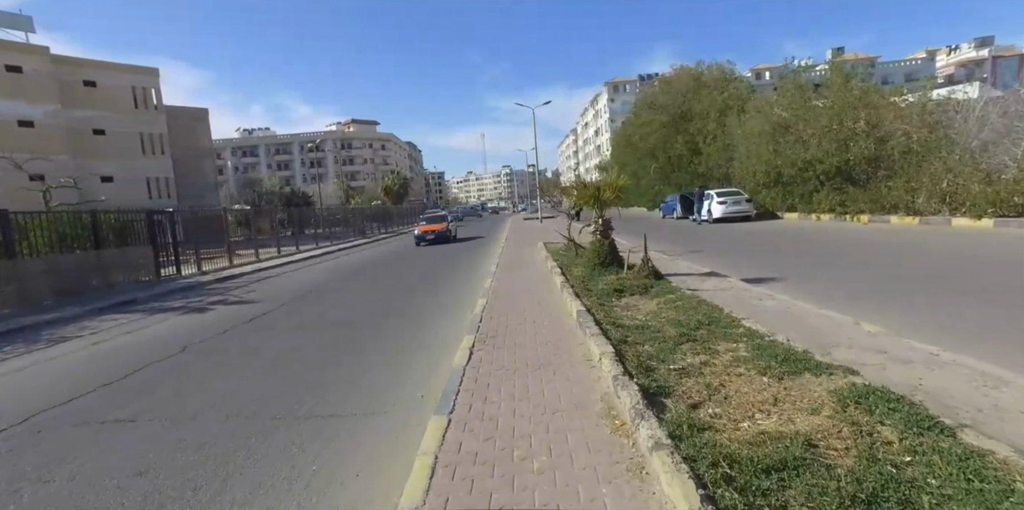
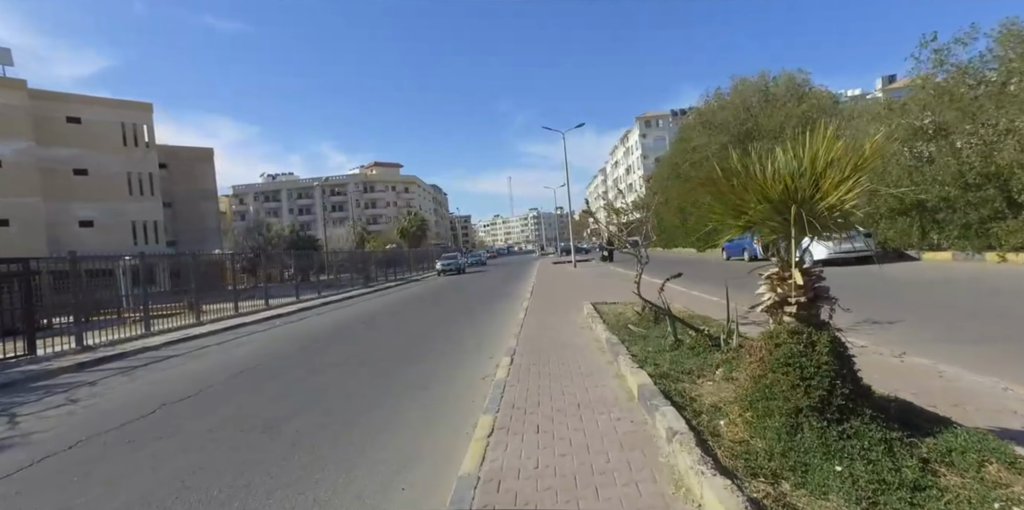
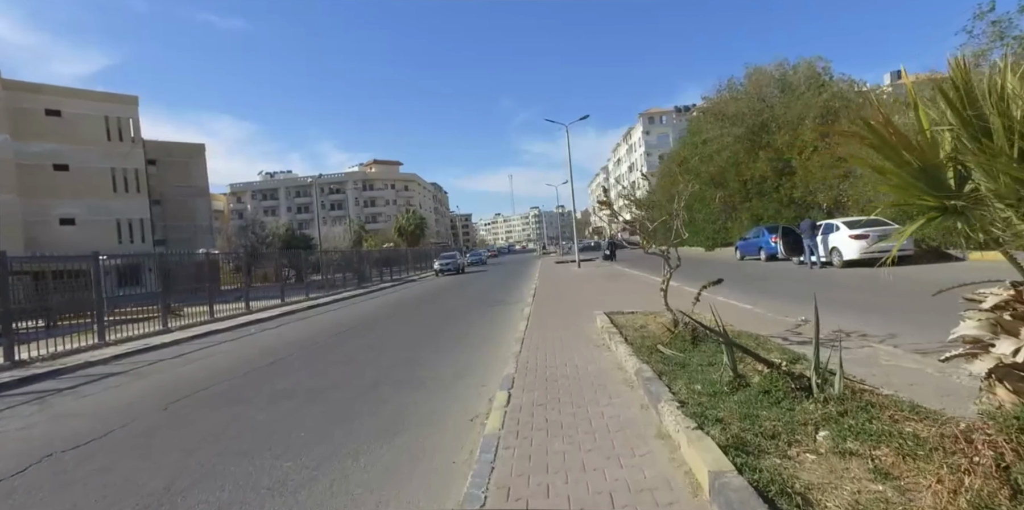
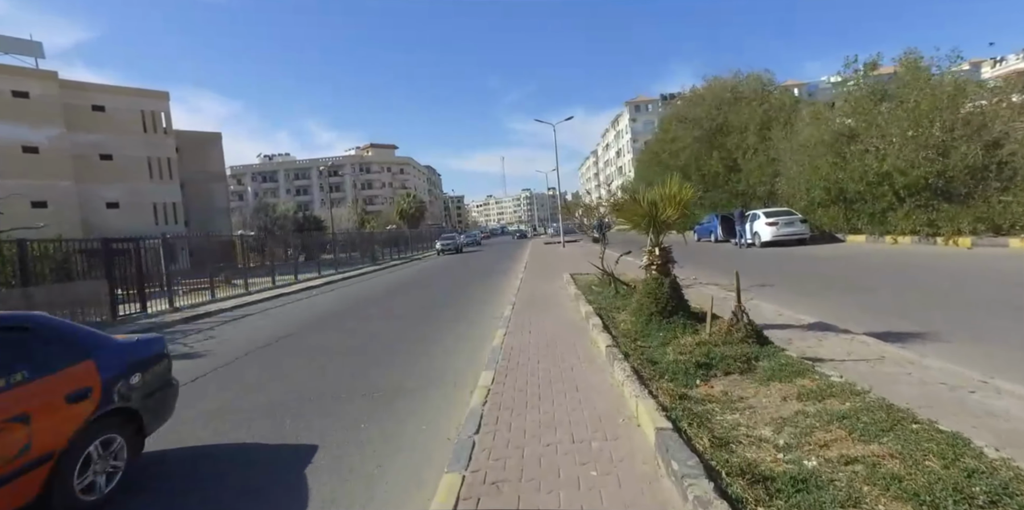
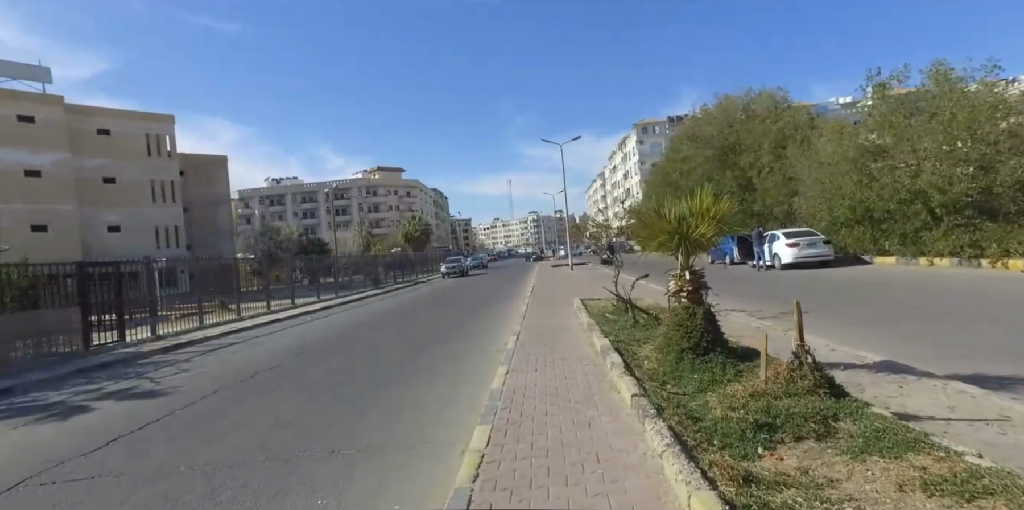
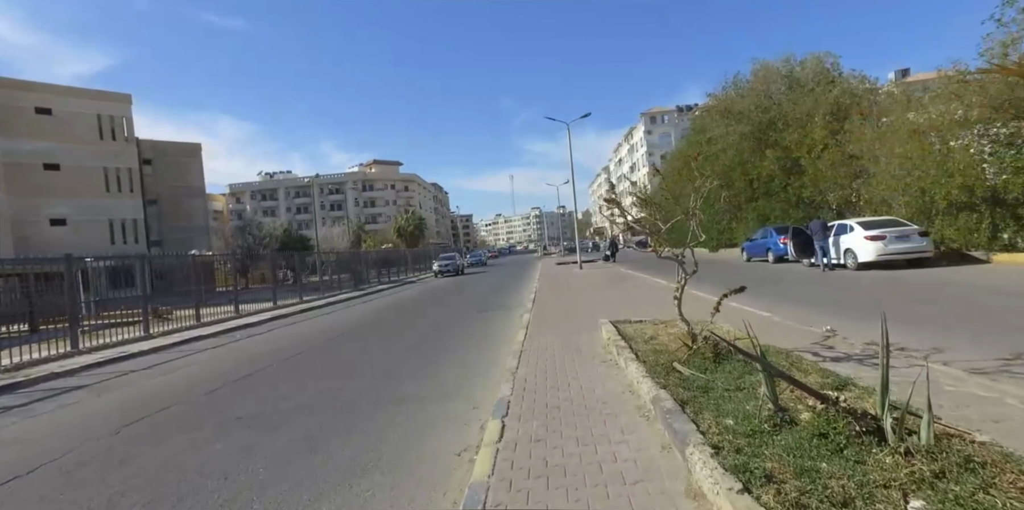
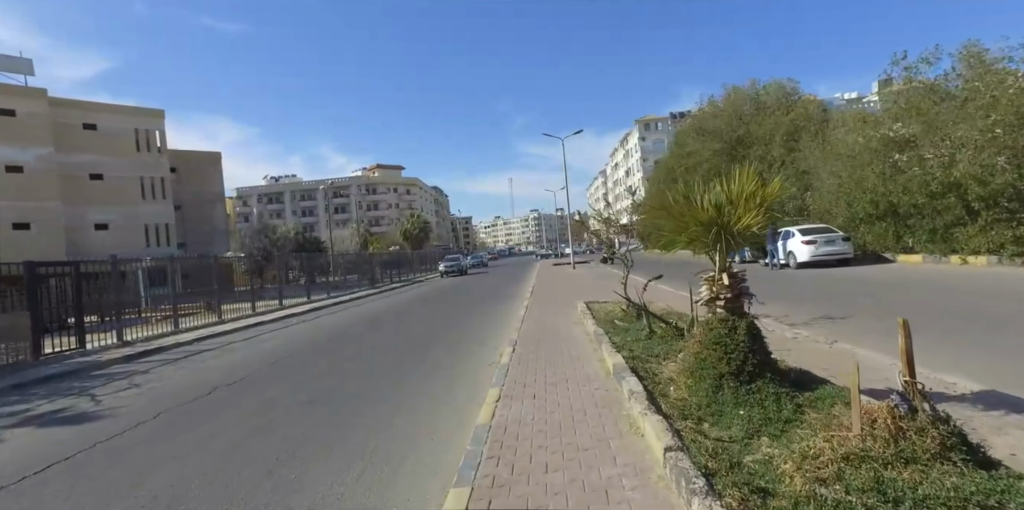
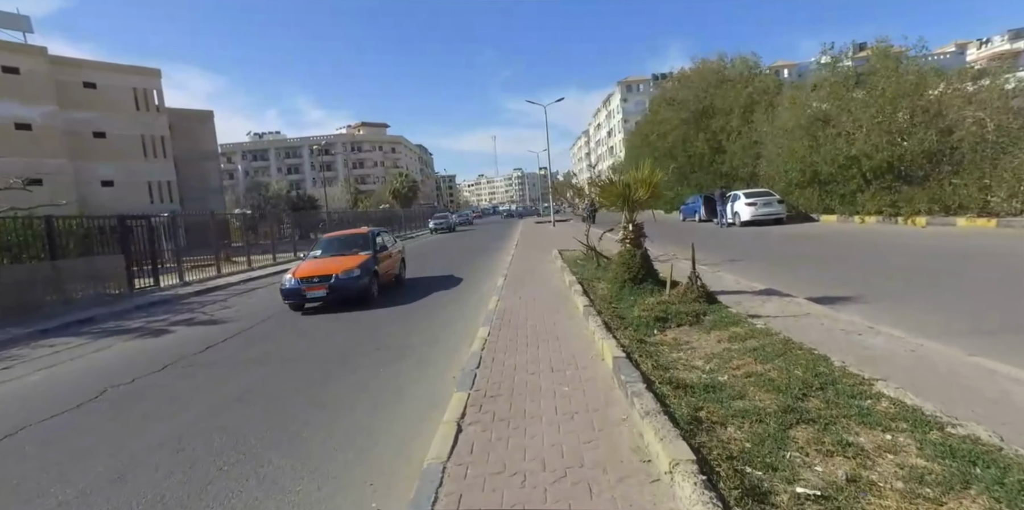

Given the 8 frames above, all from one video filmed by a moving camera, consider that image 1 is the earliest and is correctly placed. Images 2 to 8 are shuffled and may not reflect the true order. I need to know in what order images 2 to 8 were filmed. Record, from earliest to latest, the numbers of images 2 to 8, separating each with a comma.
8, 4, 5, 7, 2, 3, 6
